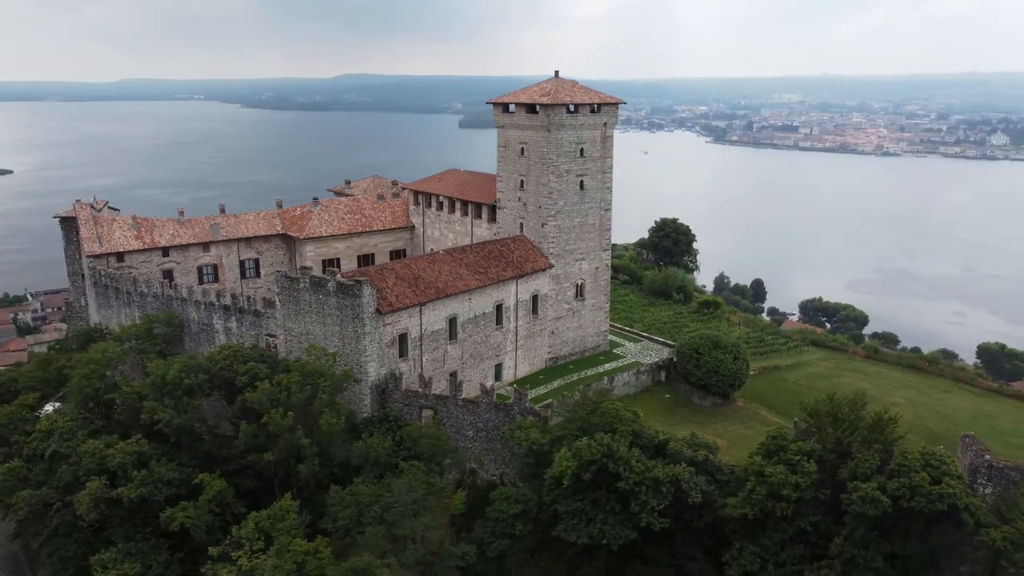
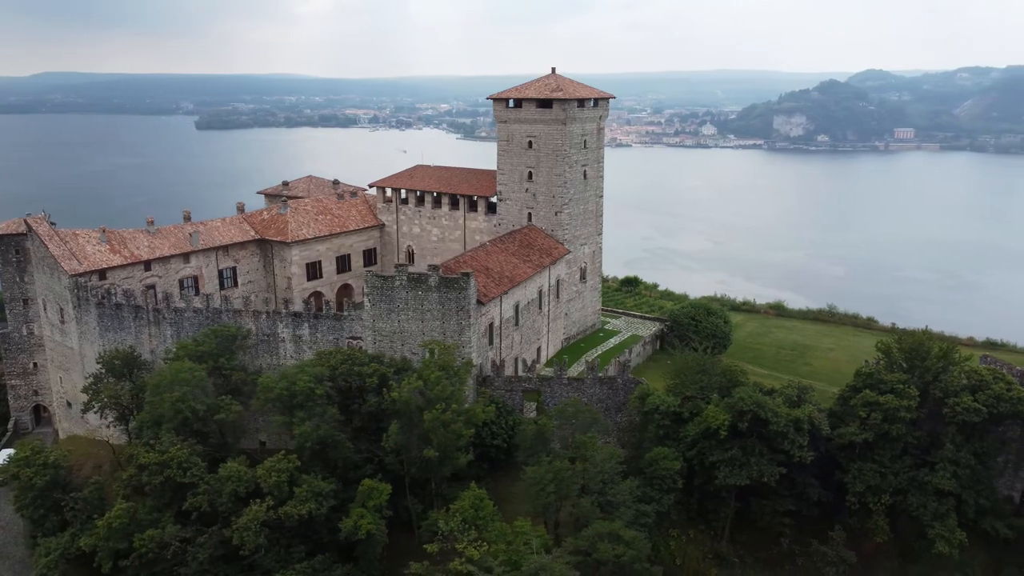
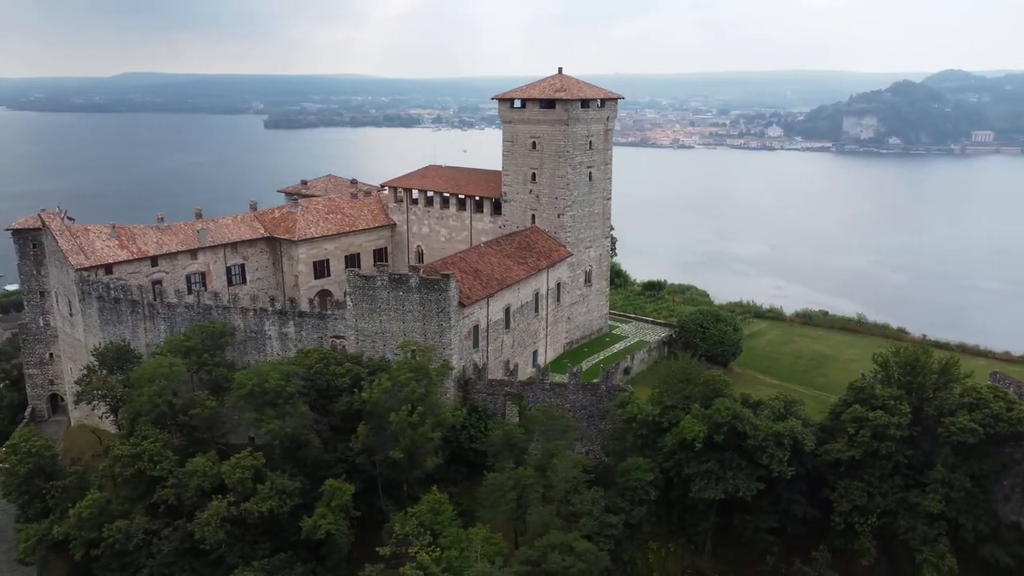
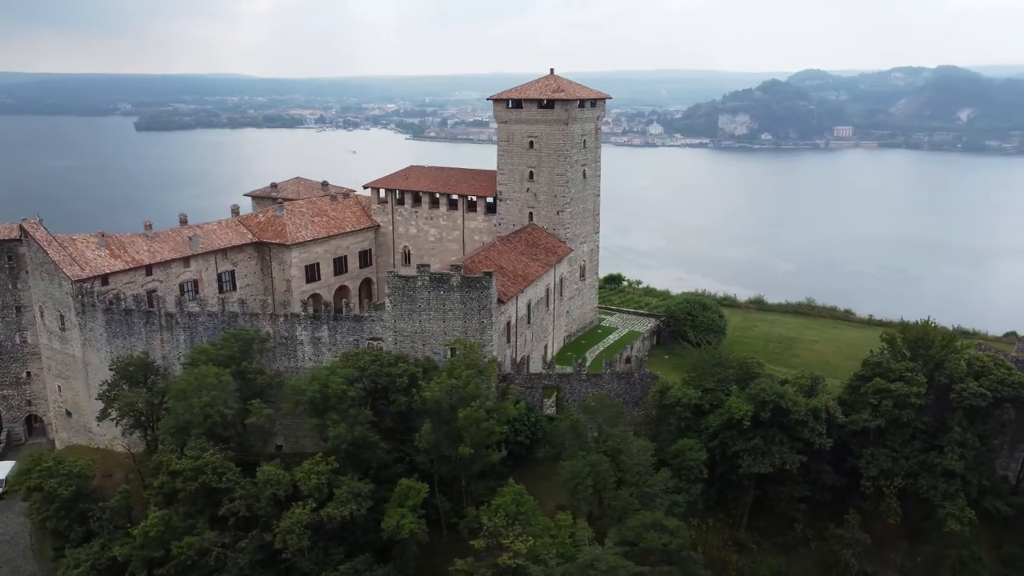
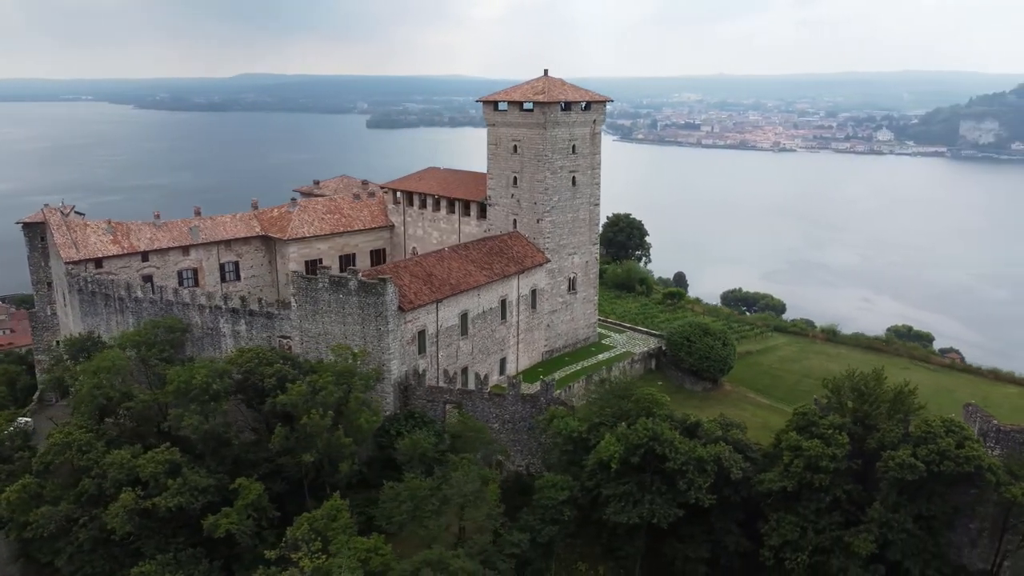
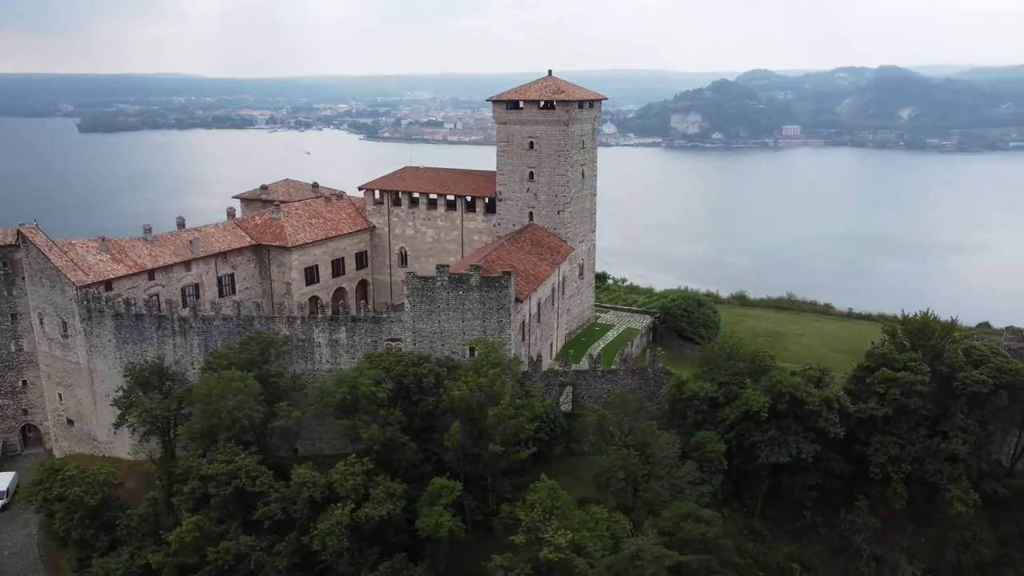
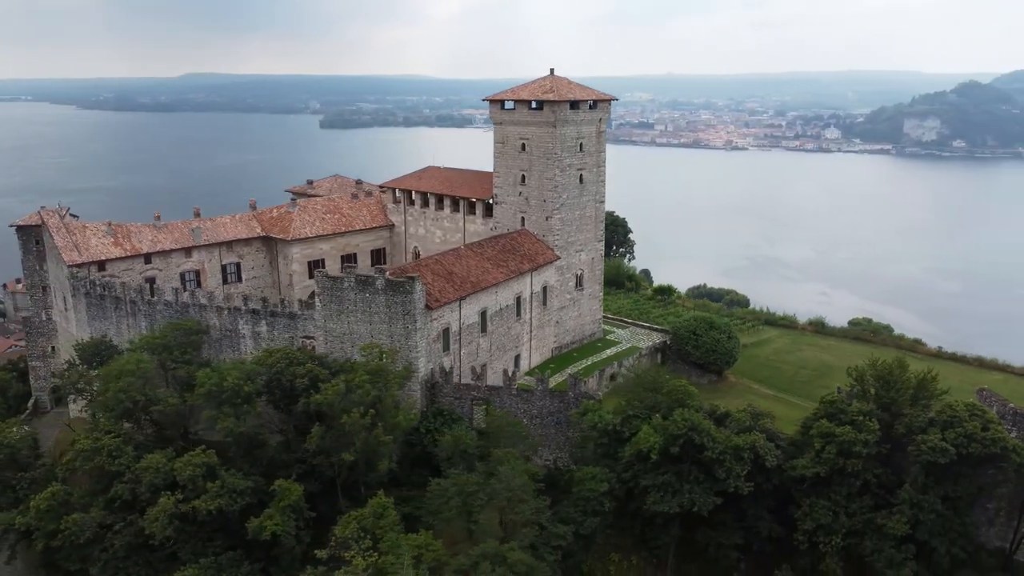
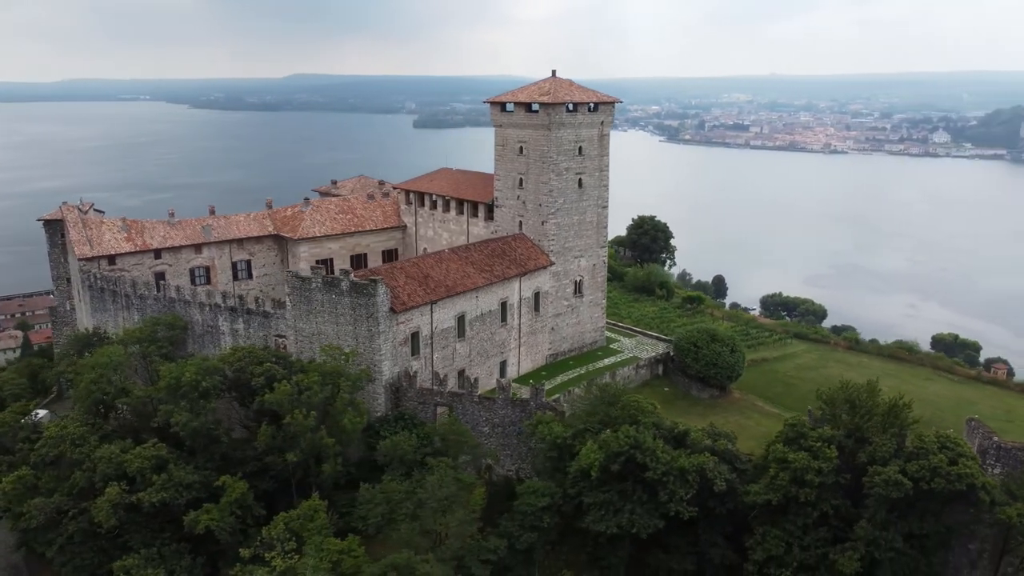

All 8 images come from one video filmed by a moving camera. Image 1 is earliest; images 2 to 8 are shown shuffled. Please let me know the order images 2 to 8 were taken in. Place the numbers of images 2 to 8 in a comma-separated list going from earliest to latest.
8, 5, 7, 3, 2, 4, 6
